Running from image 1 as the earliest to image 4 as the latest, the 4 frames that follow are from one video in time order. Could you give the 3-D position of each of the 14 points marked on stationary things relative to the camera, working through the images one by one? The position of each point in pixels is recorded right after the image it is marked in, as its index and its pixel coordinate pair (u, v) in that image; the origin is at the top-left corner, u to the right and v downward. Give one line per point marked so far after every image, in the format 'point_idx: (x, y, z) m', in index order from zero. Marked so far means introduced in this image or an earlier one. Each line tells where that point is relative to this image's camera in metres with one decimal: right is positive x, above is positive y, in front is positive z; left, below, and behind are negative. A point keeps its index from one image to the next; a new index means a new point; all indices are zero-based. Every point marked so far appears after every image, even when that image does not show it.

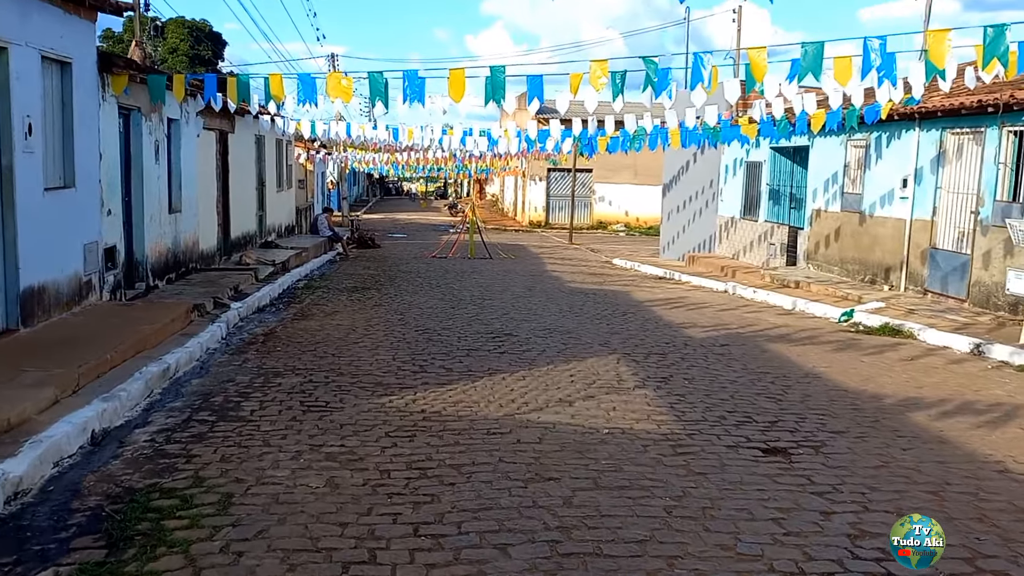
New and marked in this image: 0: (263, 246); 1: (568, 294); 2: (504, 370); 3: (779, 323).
0: (-5.3, +0.9, +19.2) m
1: (+1.0, -0.1, +15.2) m
2: (-0.1, -0.7, +7.8) m
3: (+3.5, -0.5, +11.7) m
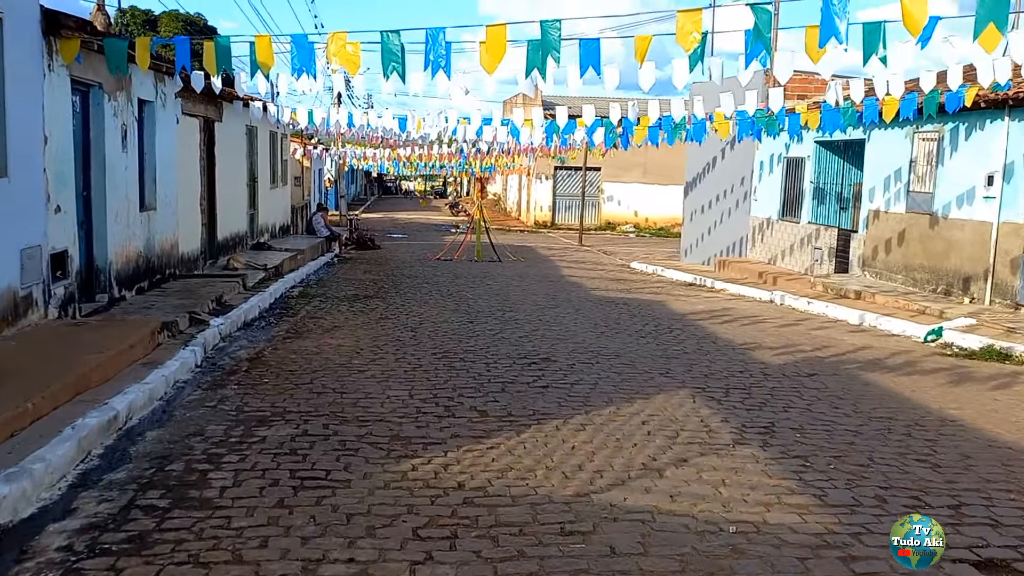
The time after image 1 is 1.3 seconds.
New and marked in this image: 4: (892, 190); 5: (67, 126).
0: (-5.0, +0.8, +17.4) m
1: (+1.3, -0.2, +13.4) m
2: (+0.3, -0.9, +6.0) m
3: (+3.8, -0.6, +9.9) m
4: (+6.0, +1.5, +14.1) m
5: (-3.9, +1.4, +7.9) m
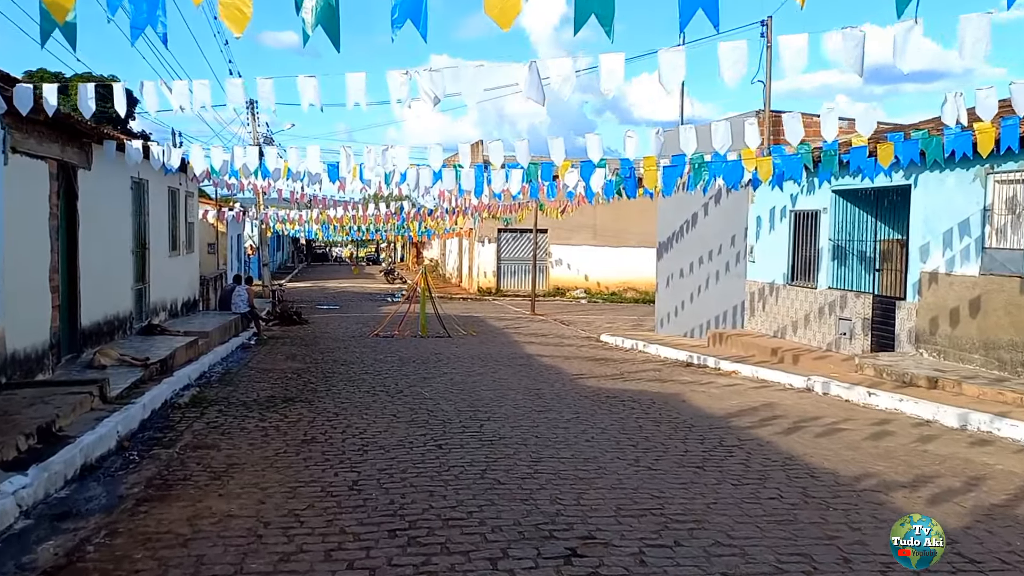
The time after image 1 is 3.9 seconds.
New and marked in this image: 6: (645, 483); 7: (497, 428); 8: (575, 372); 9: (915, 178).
0: (-5.6, -0.7, +13.6) m
1: (+1.0, -1.3, +10.1) m
2: (+0.6, -1.4, +2.6) m
3: (+3.8, -1.4, +6.8) m
4: (+5.6, +0.5, +11.2) m
5: (-3.9, +0.7, +4.3) m
6: (+0.9, -1.4, +6.2) m
7: (-0.2, -1.3, +8.3) m
8: (+1.0, -1.3, +13.6) m
9: (+5.4, +1.5, +12.0) m
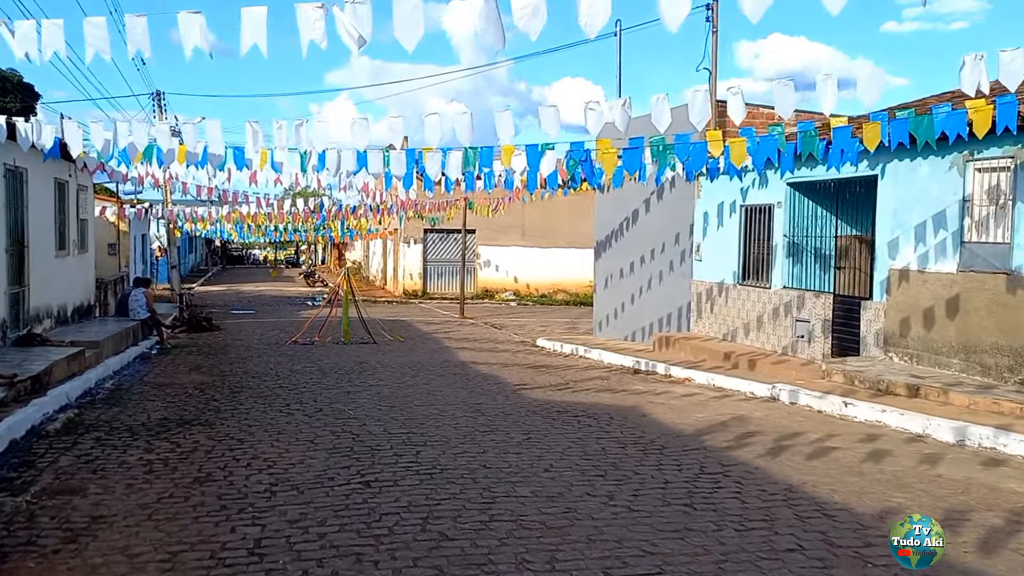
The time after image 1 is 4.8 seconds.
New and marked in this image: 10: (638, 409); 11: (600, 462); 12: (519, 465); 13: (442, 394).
0: (-6.5, -0.7, +11.8) m
1: (+0.4, -1.3, +8.8) m
2: (+0.6, -1.4, +1.3) m
3: (+3.5, -1.4, +5.8) m
4: (+4.8, +0.5, +10.3) m
5: (-4.0, +0.7, +2.7) m
6: (+0.7, -1.3, +4.9) m
7: (-0.6, -1.3, +7.0) m
8: (0.0, -1.3, +12.4) m
9: (+4.6, +1.5, +11.1) m
10: (+1.4, -1.3, +9.7) m
11: (+0.7, -1.3, +6.9) m
12: (0.0, -1.3, +6.8) m
13: (-0.9, -1.3, +10.8) m
